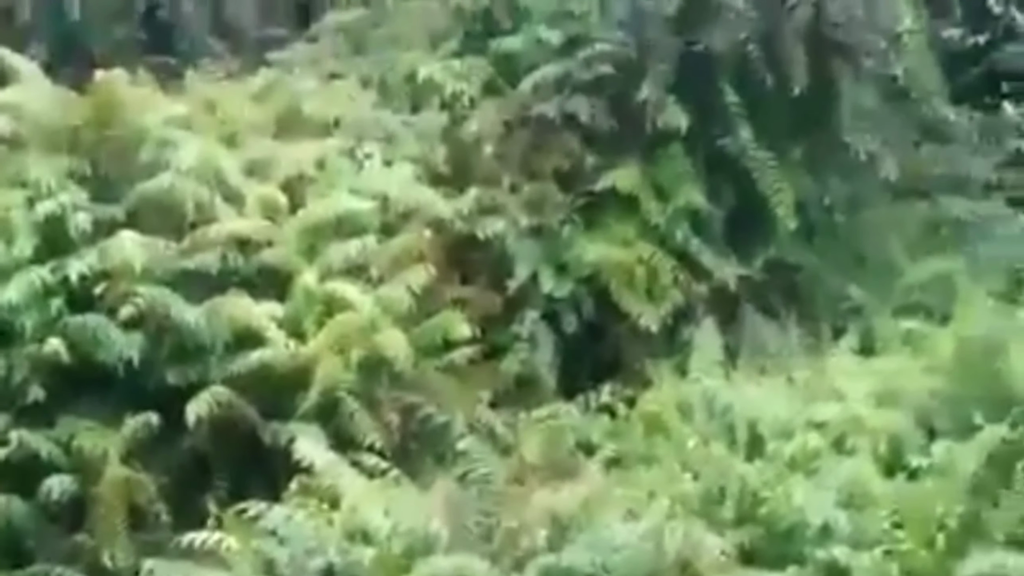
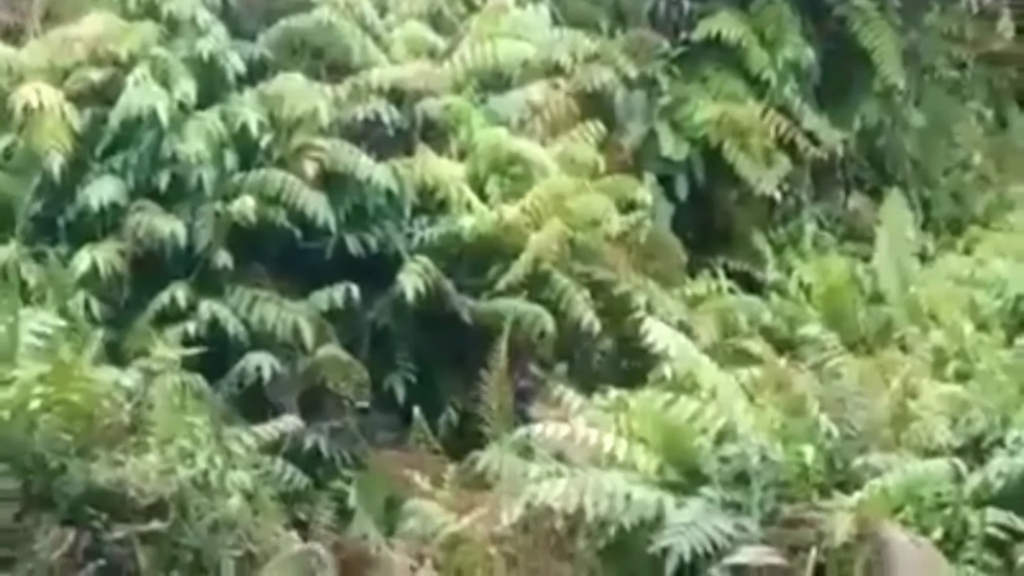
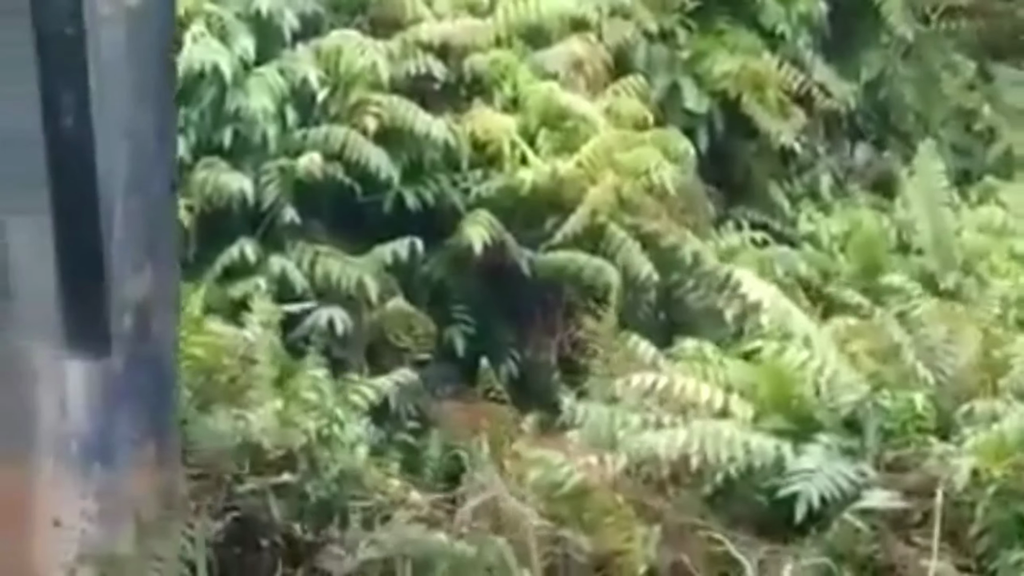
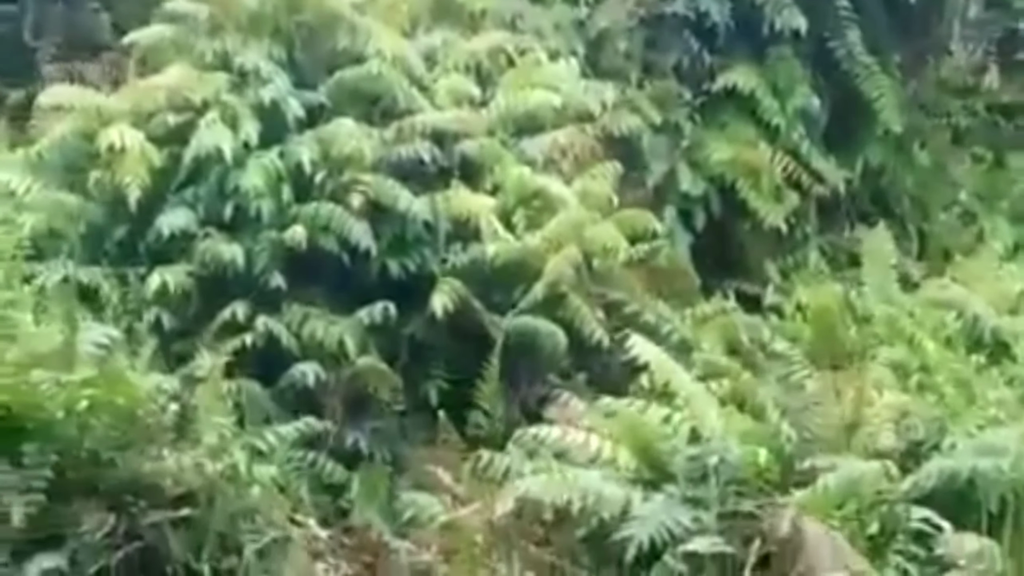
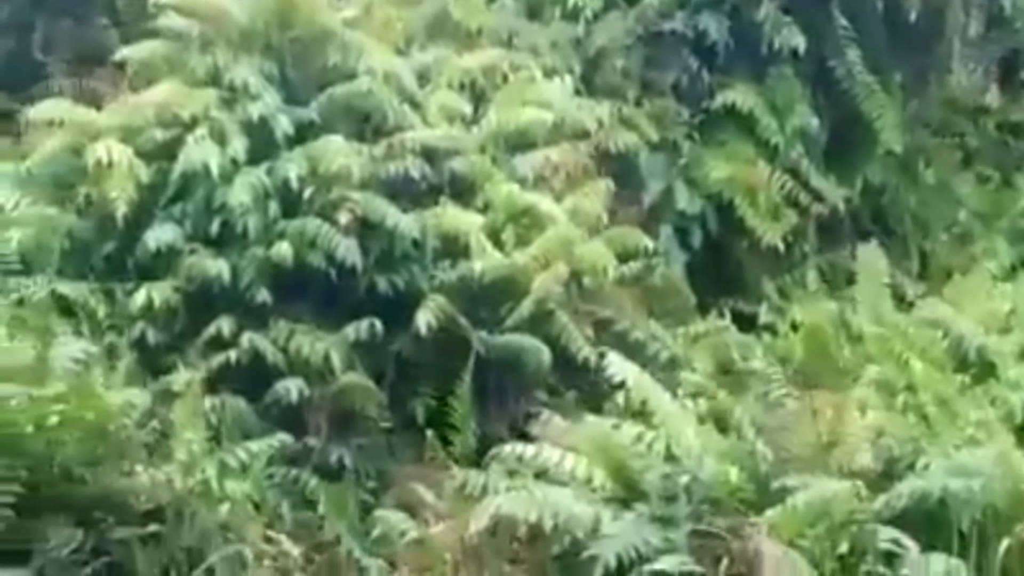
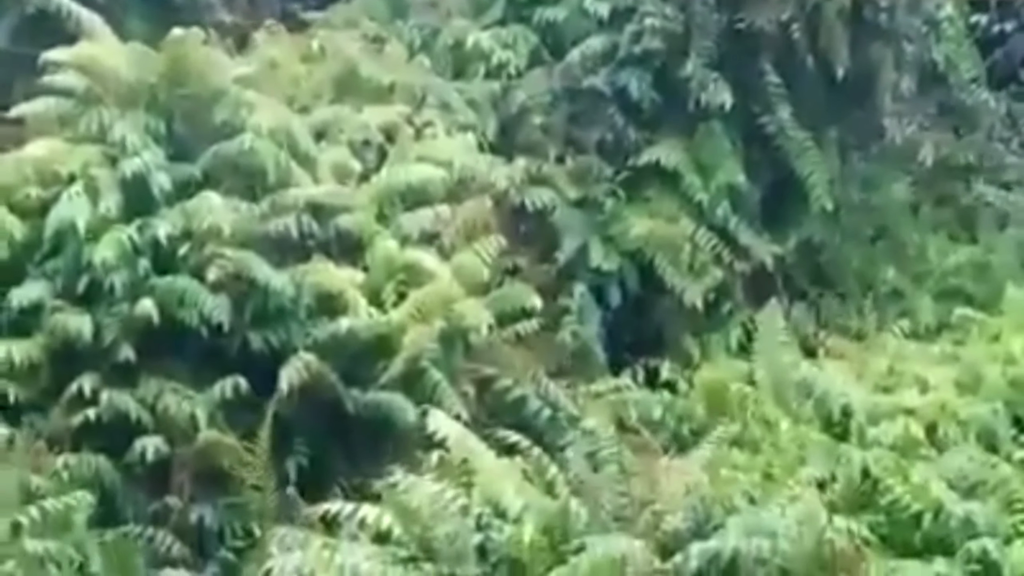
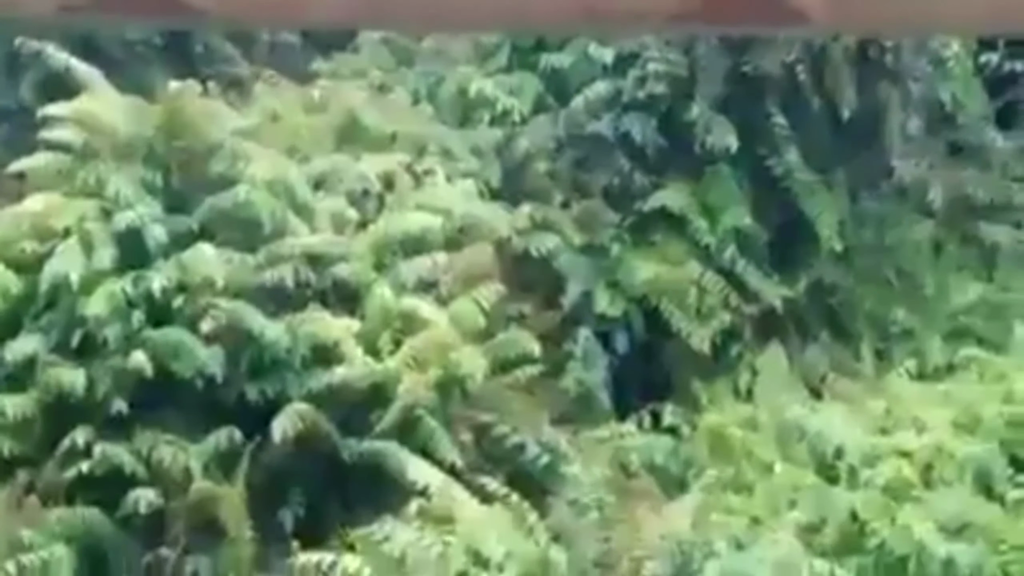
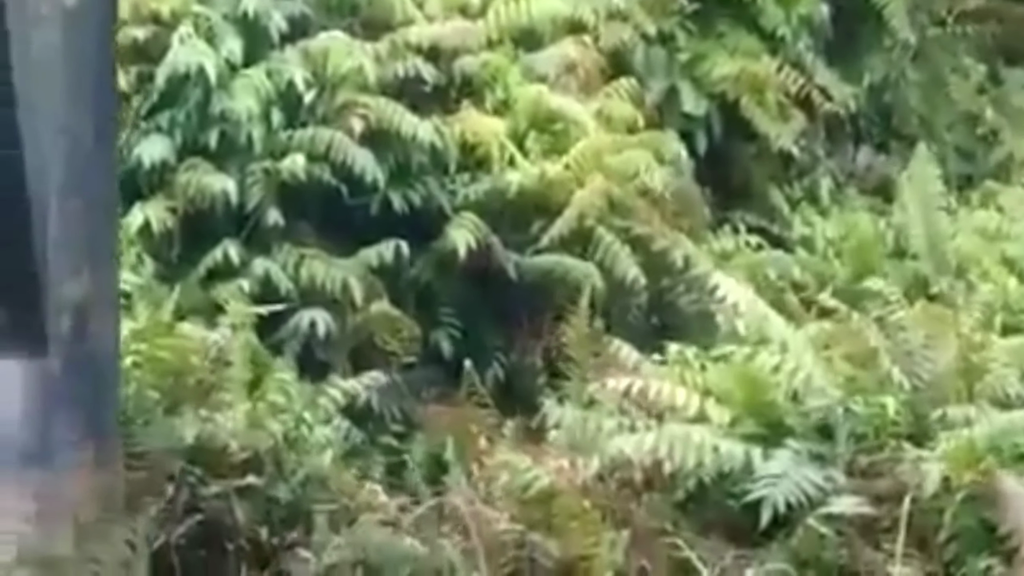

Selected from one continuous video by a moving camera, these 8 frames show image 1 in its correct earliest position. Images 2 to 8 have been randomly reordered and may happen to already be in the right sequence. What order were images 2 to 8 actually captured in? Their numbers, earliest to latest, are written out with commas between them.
7, 6, 5, 4, 2, 8, 3
